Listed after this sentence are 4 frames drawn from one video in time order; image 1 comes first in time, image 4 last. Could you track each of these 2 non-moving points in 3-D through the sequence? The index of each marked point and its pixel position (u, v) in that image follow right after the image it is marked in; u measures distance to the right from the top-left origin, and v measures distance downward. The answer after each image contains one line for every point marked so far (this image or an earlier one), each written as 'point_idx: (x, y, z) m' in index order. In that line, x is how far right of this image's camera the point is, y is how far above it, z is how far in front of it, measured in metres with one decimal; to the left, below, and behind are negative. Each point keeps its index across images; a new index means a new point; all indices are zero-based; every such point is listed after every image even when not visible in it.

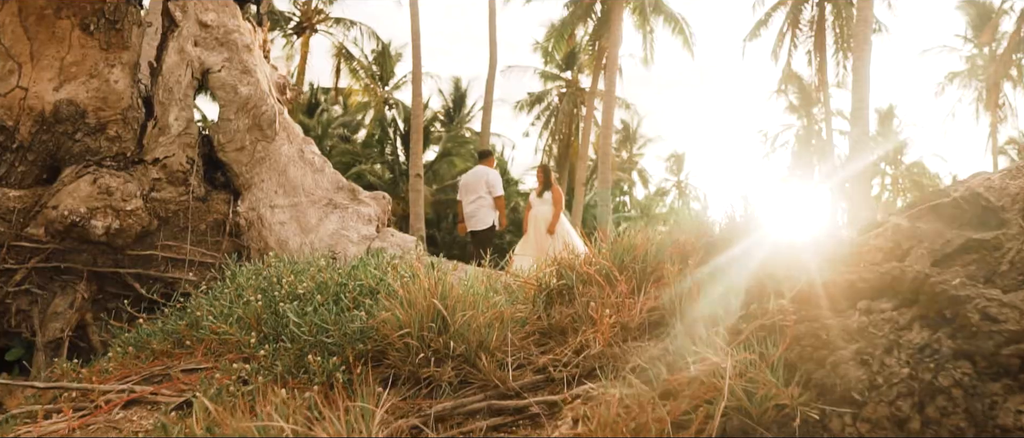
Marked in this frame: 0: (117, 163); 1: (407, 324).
0: (-3.0, +0.4, +5.6) m
1: (-0.4, -0.4, +2.6) m
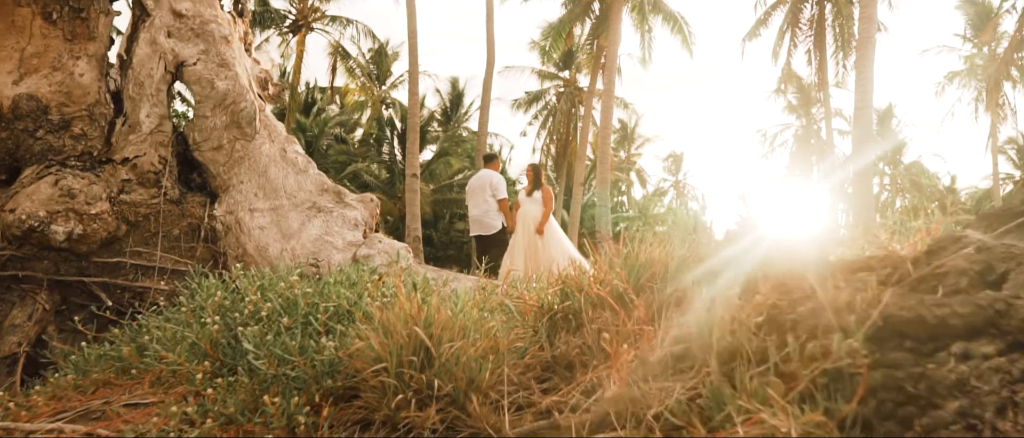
0: (-3.0, +0.4, +5.2) m
1: (-0.4, -0.4, +2.2) m
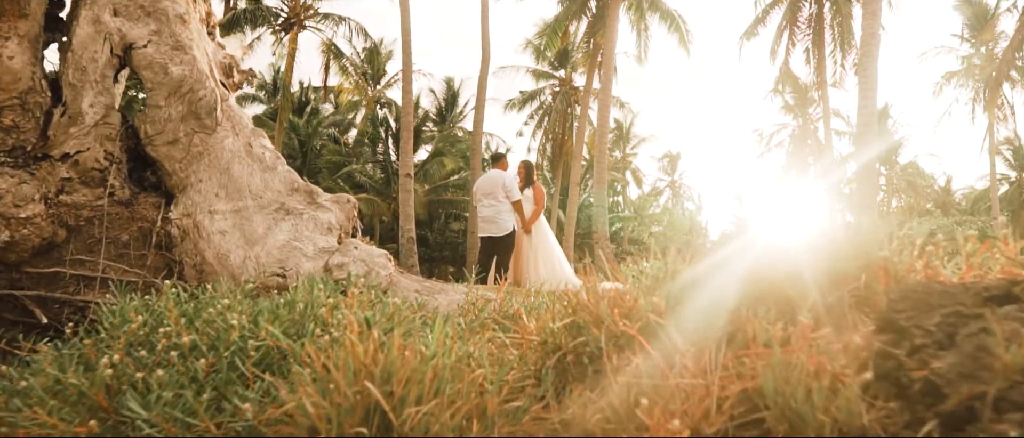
0: (-3.0, +0.4, +4.5) m
1: (-0.4, -0.4, +1.5) m
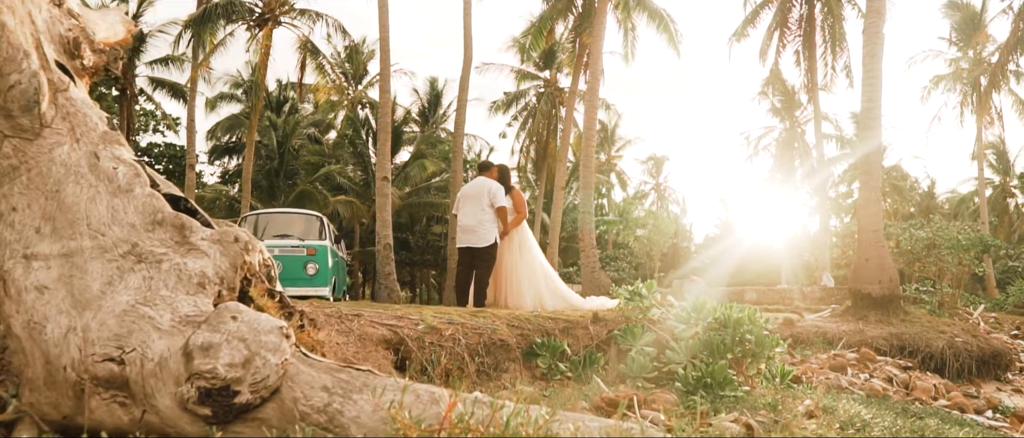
0: (-3.2, +0.2, +2.9) m
1: (-0.5, -0.6, -0.1) m
